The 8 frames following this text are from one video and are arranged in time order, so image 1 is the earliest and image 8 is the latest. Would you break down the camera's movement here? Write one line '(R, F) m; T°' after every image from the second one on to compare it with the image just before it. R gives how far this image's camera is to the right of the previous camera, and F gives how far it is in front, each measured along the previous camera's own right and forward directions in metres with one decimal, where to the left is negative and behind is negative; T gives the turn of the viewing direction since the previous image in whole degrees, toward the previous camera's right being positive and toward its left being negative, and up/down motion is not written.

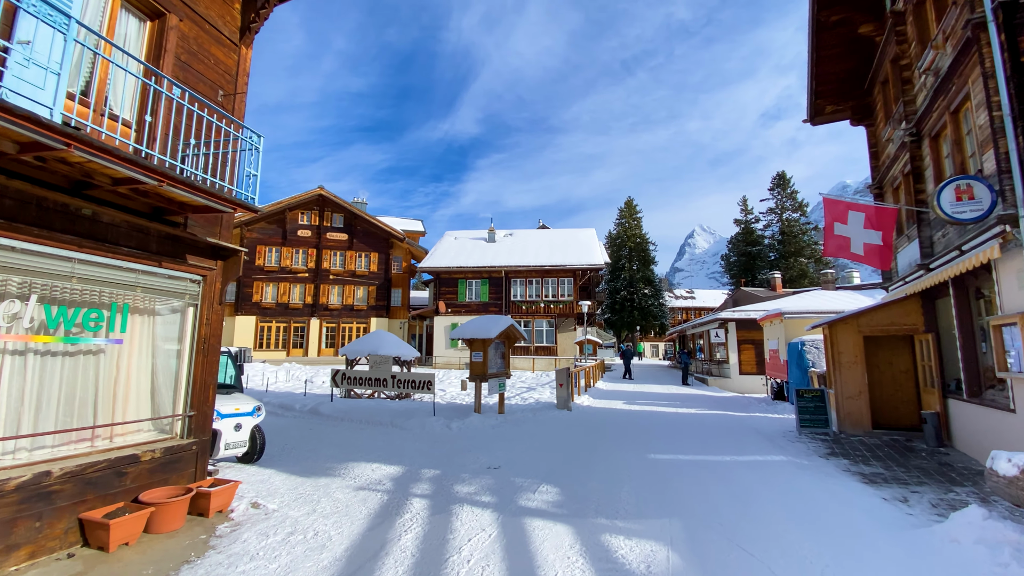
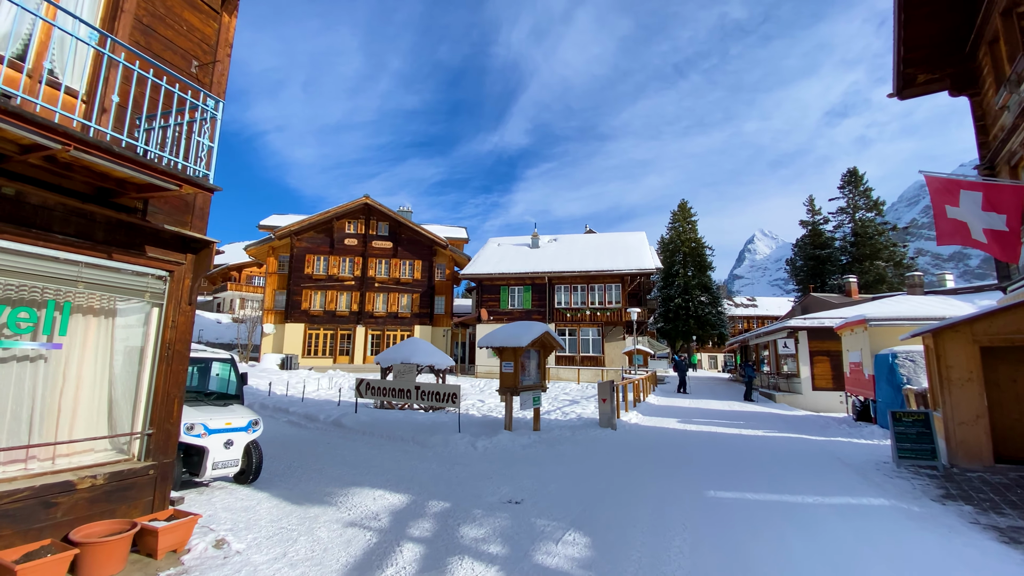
(+0.4, +1.3) m; -6°
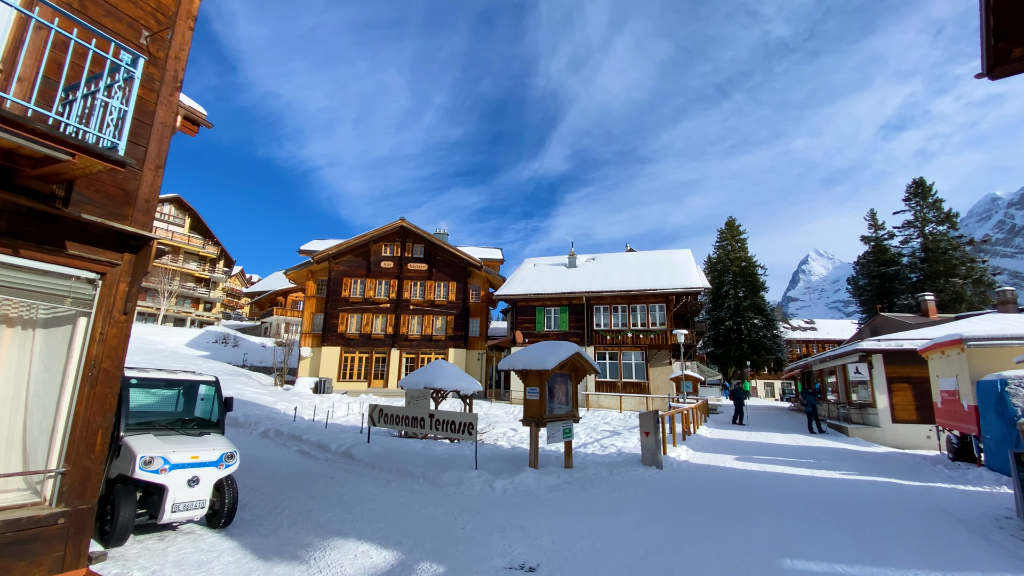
(+0.4, +1.3) m; -5°
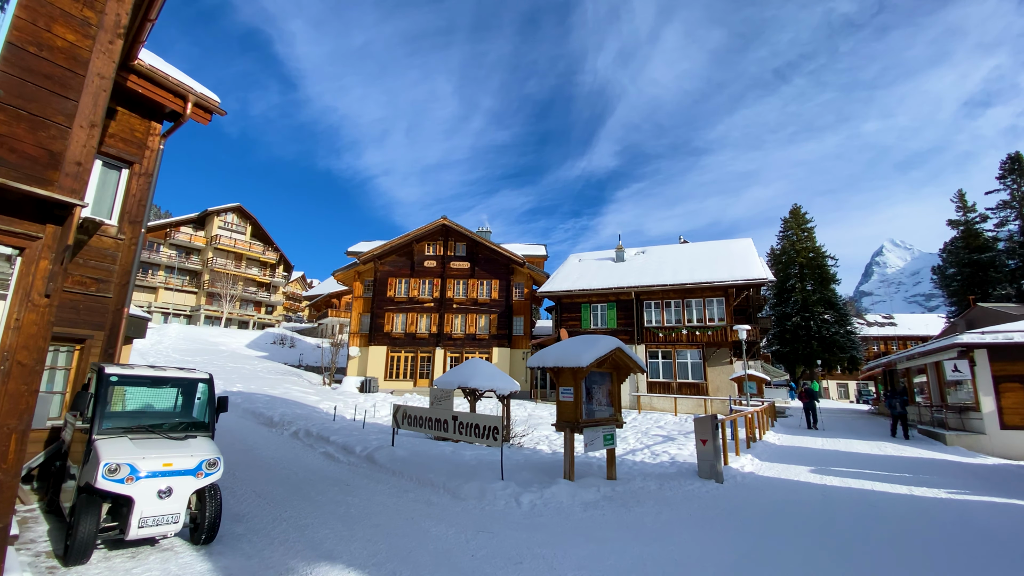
(+0.4, +1.2) m; -6°
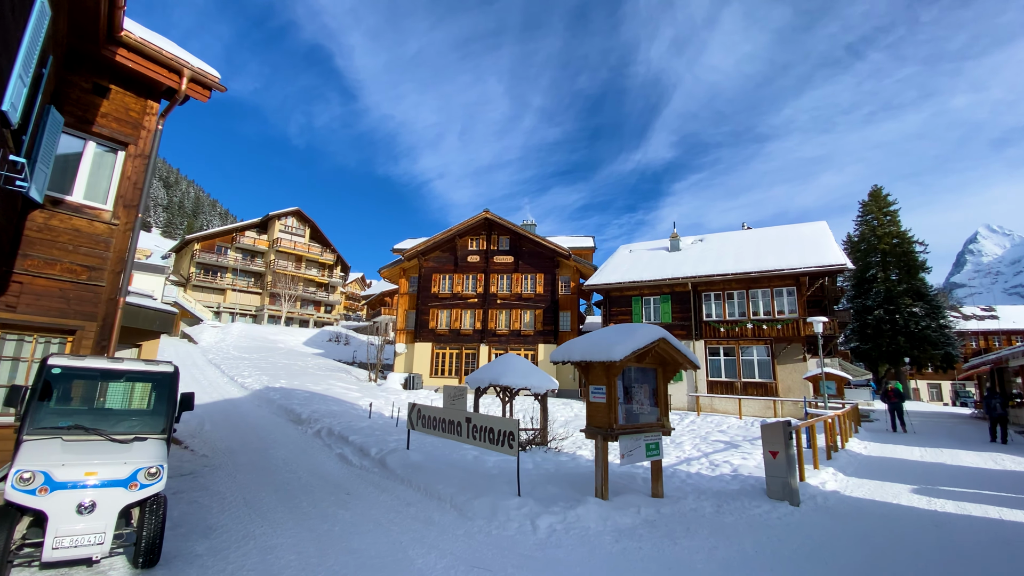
(+0.6, +1.4) m; -7°
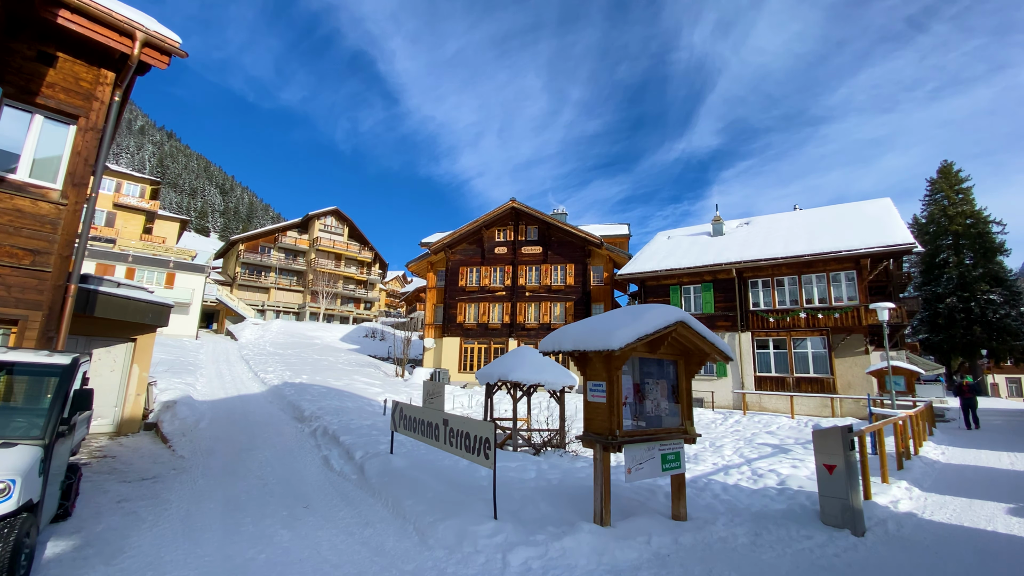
(+0.8, +1.4) m; -5°
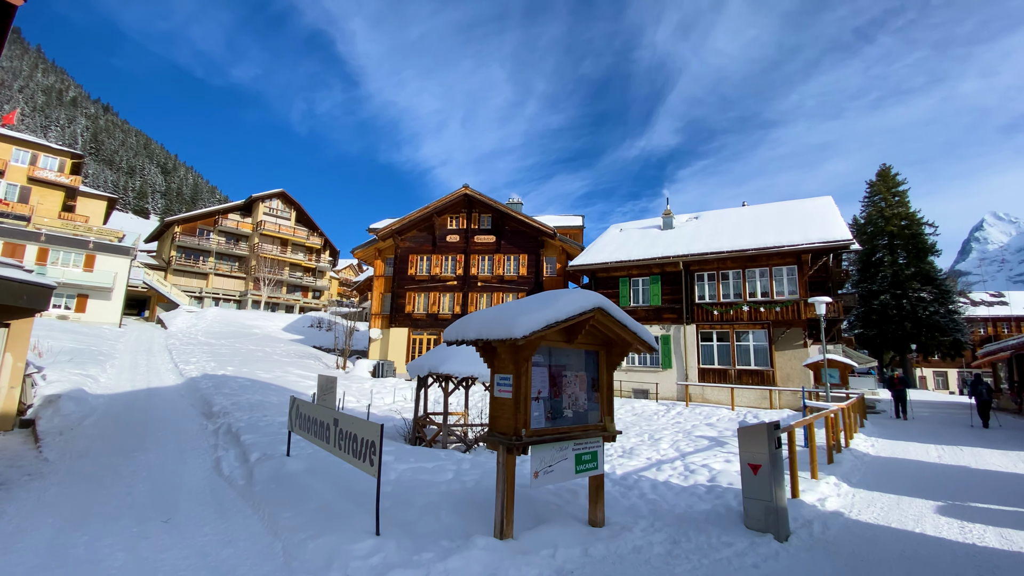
(+0.7, +0.7) m; +5°
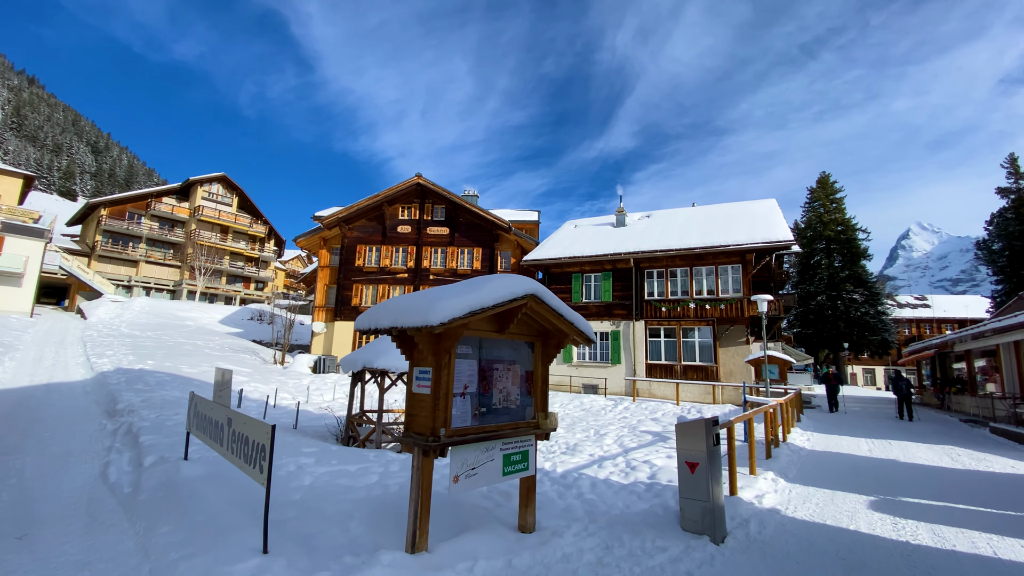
(+0.4, +0.5) m; +5°
